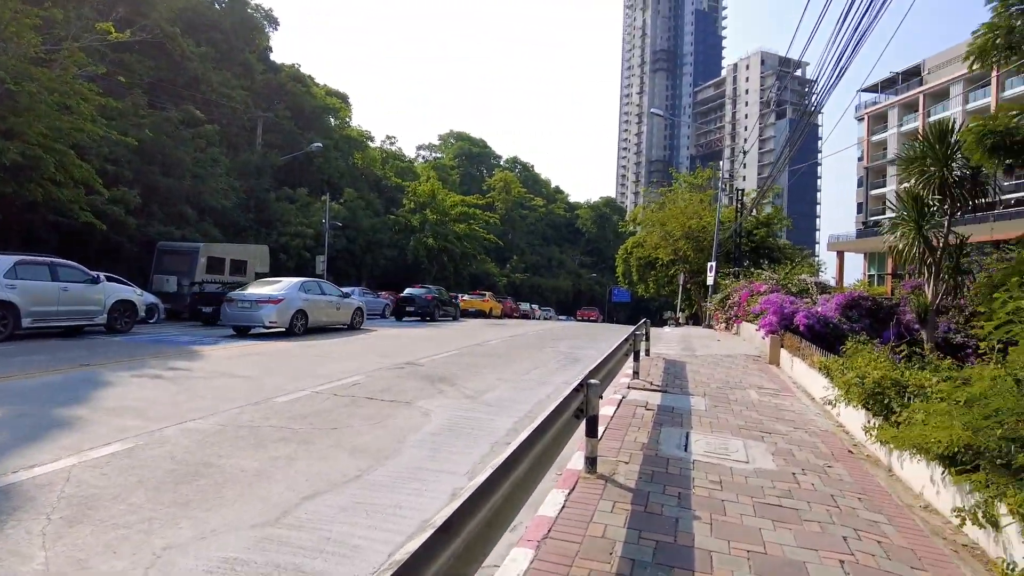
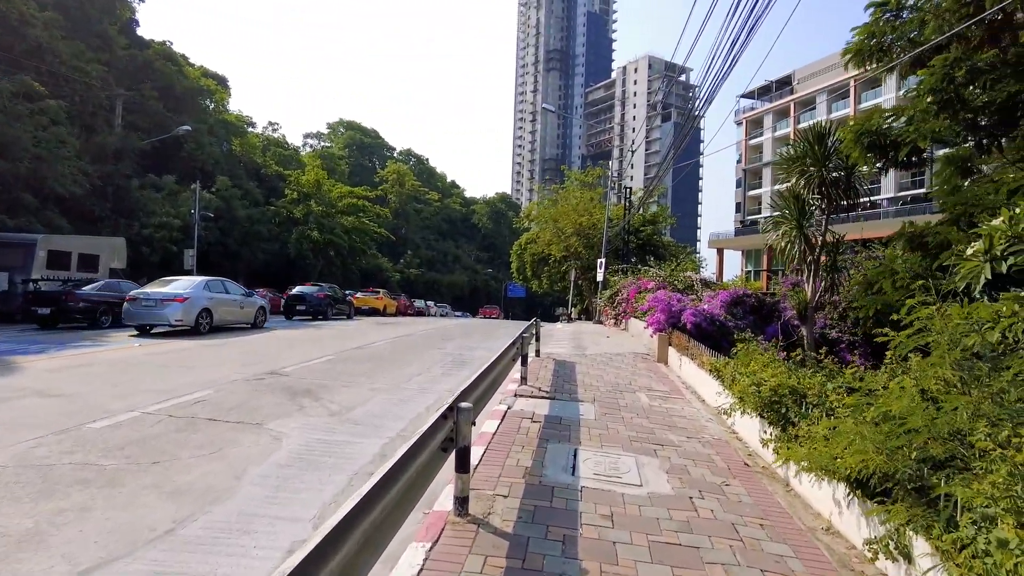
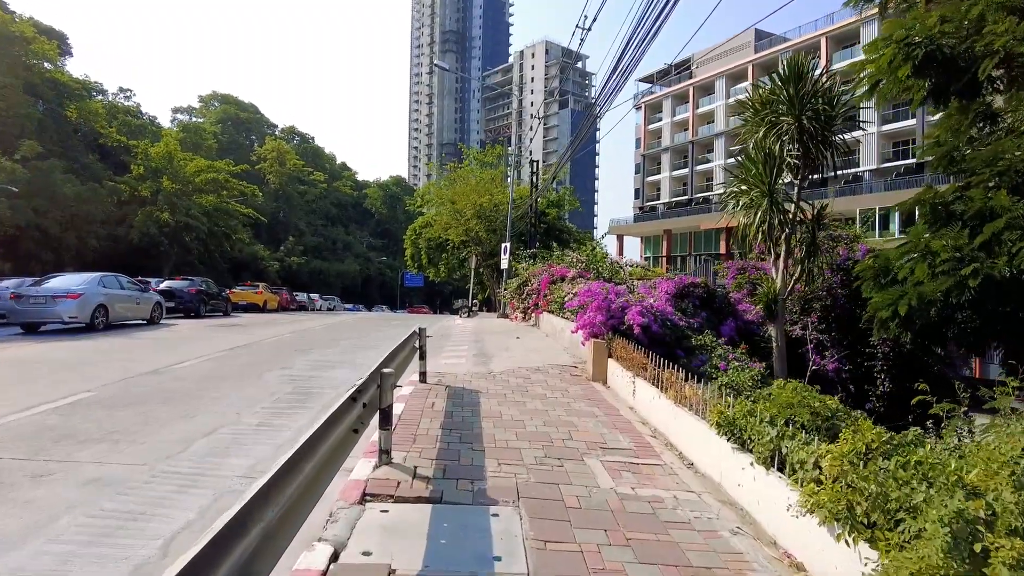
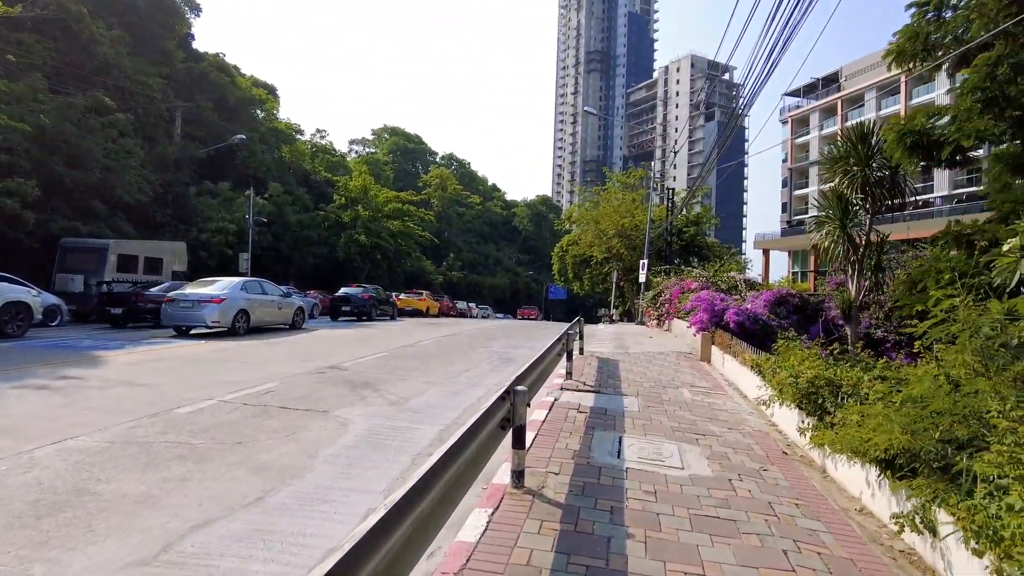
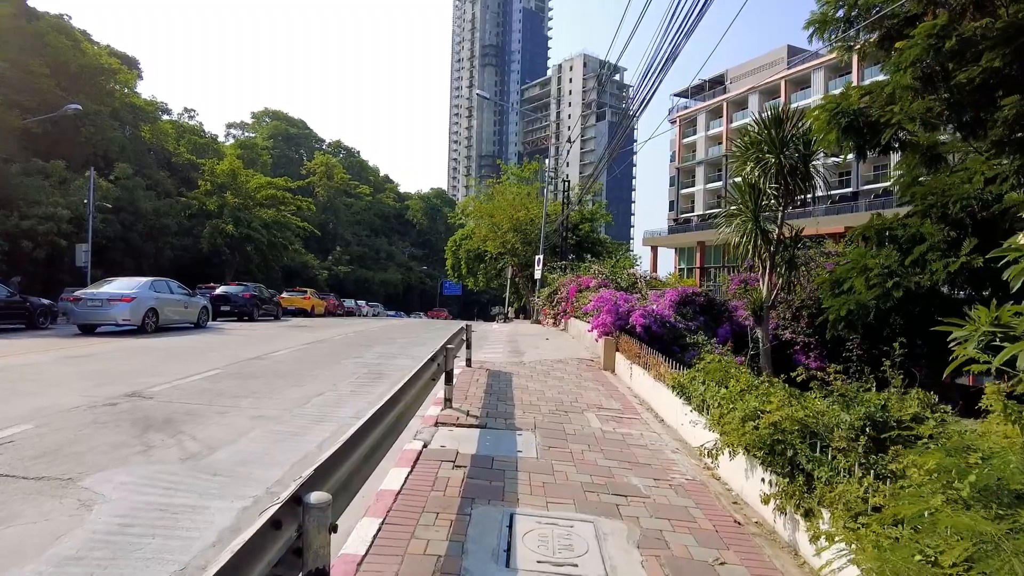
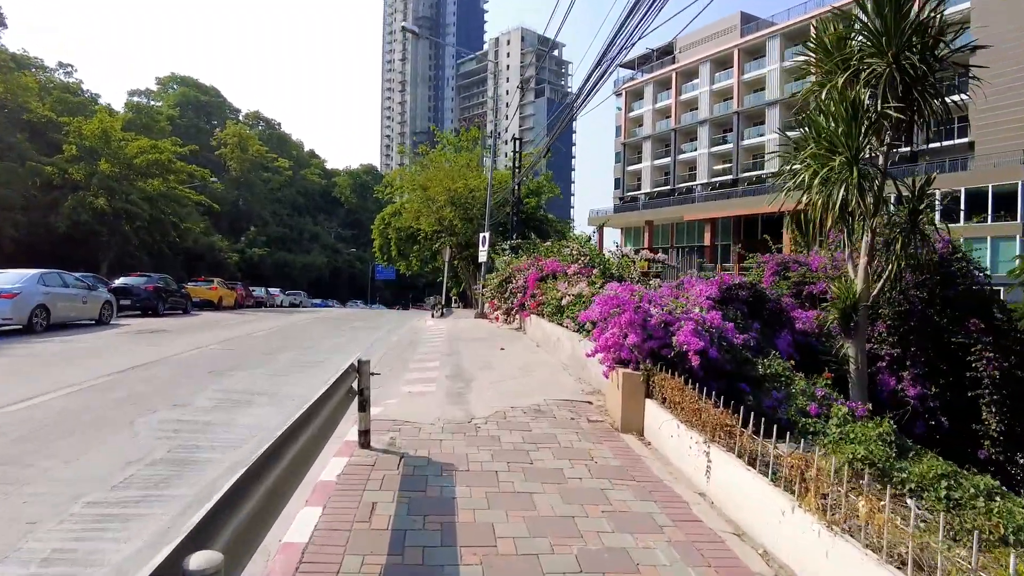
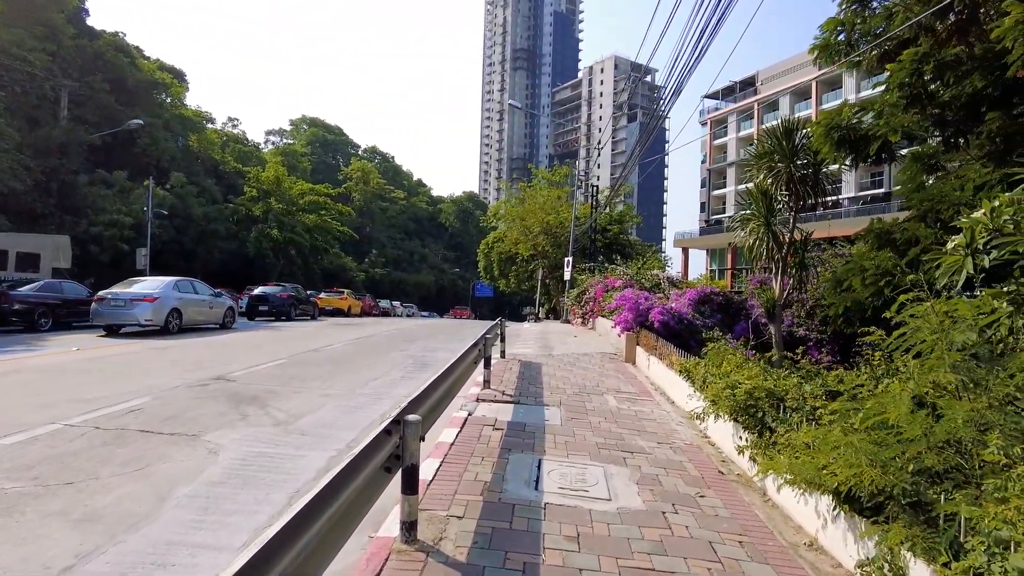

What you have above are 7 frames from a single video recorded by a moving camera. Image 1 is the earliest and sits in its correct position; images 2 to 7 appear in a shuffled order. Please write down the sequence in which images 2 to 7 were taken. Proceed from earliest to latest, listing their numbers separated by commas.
4, 2, 7, 5, 3, 6
